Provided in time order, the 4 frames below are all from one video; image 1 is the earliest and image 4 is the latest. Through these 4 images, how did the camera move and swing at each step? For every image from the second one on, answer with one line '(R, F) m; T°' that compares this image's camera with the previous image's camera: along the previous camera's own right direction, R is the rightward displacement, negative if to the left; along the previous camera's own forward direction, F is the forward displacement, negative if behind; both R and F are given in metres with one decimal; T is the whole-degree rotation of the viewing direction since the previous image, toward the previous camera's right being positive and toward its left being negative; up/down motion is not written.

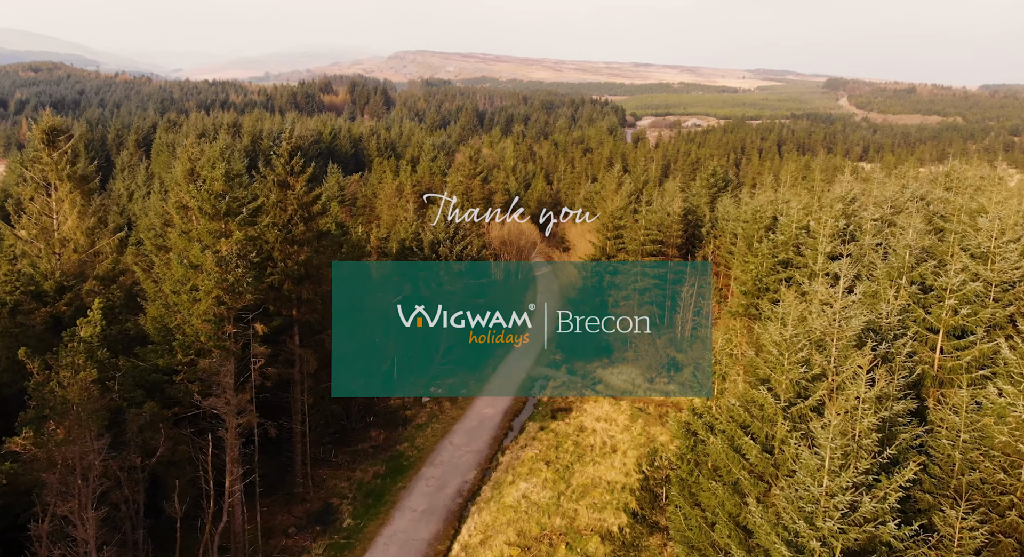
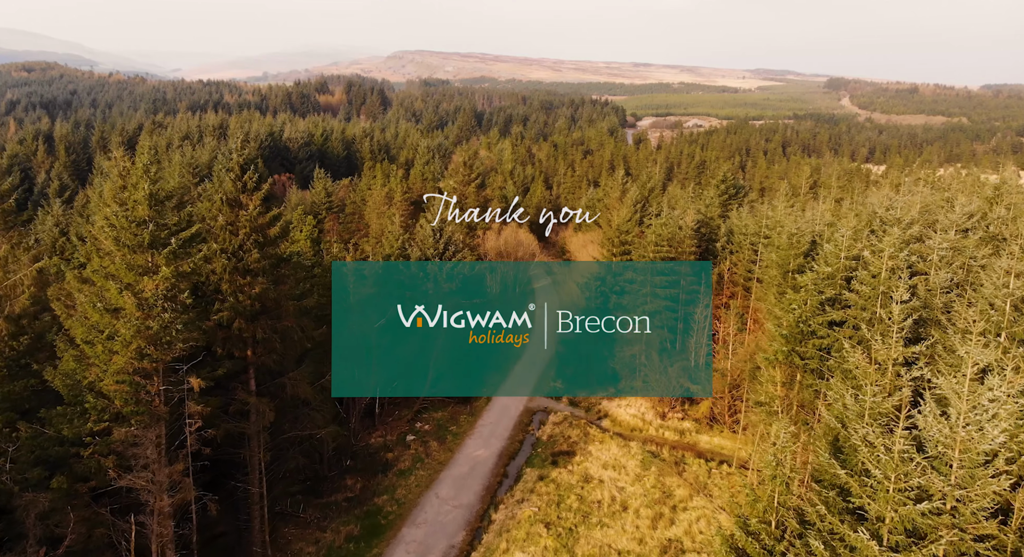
(+0.2, +4.5) m; 0°
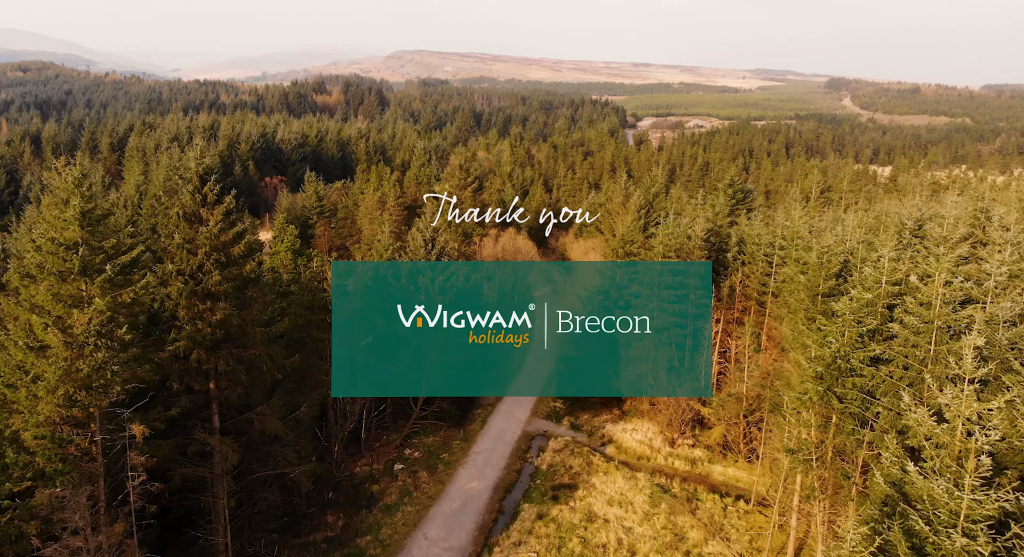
(+0.1, +2.8) m; 0°
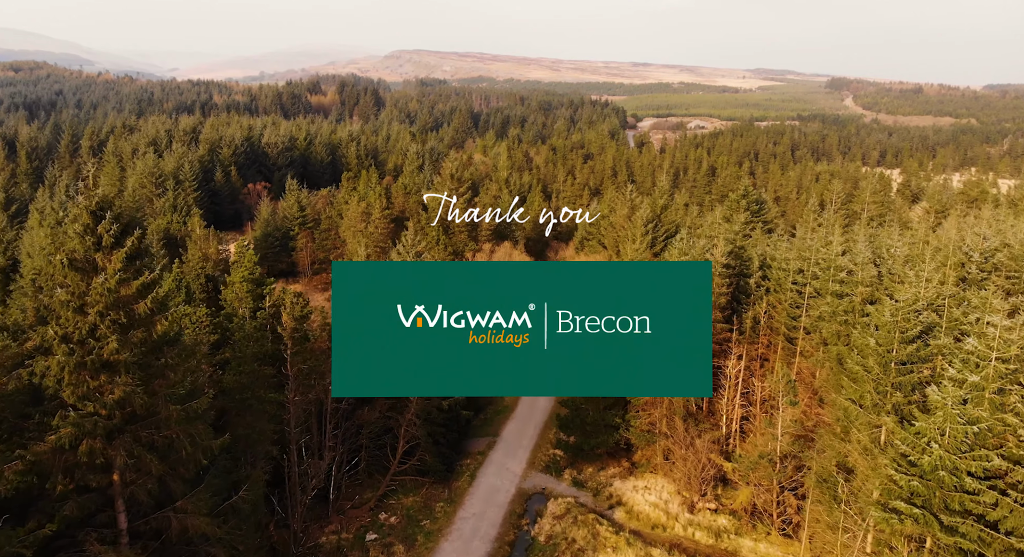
(+0.3, +5.0) m; 0°
